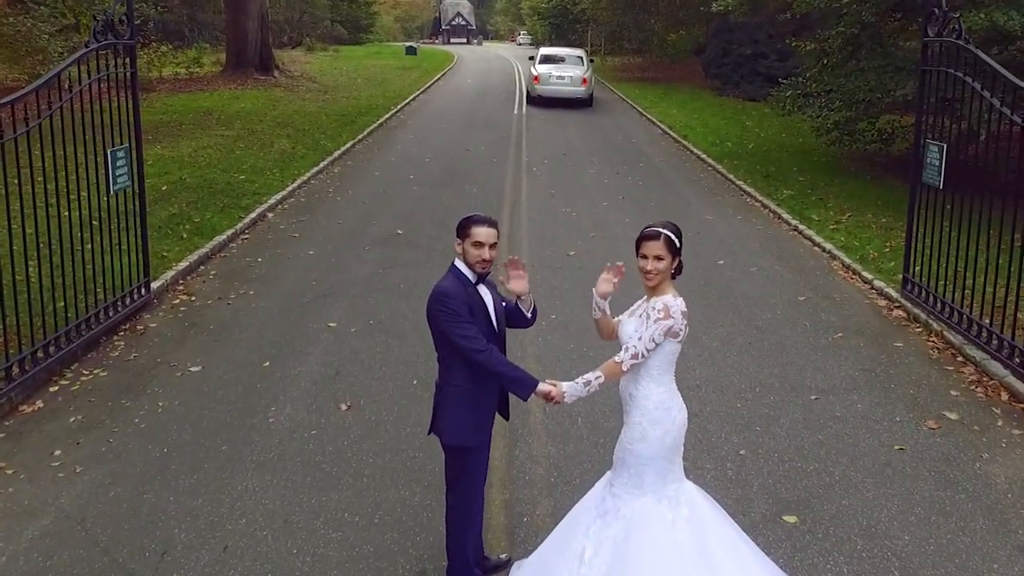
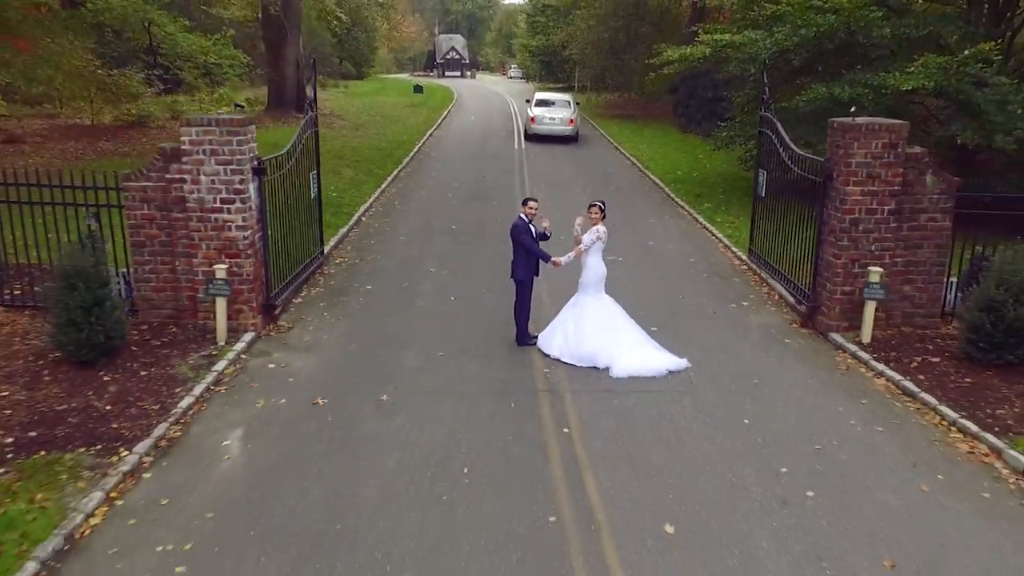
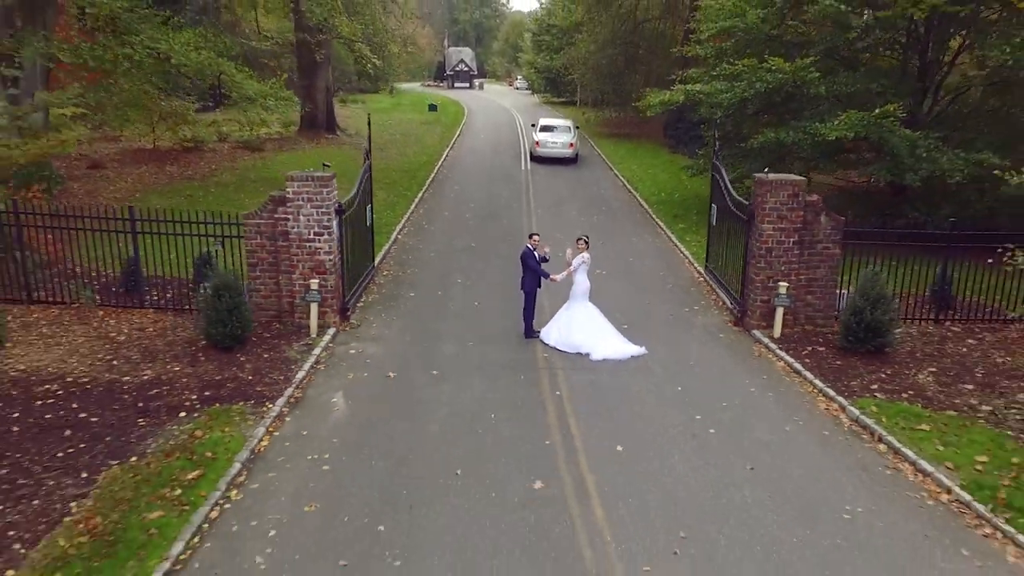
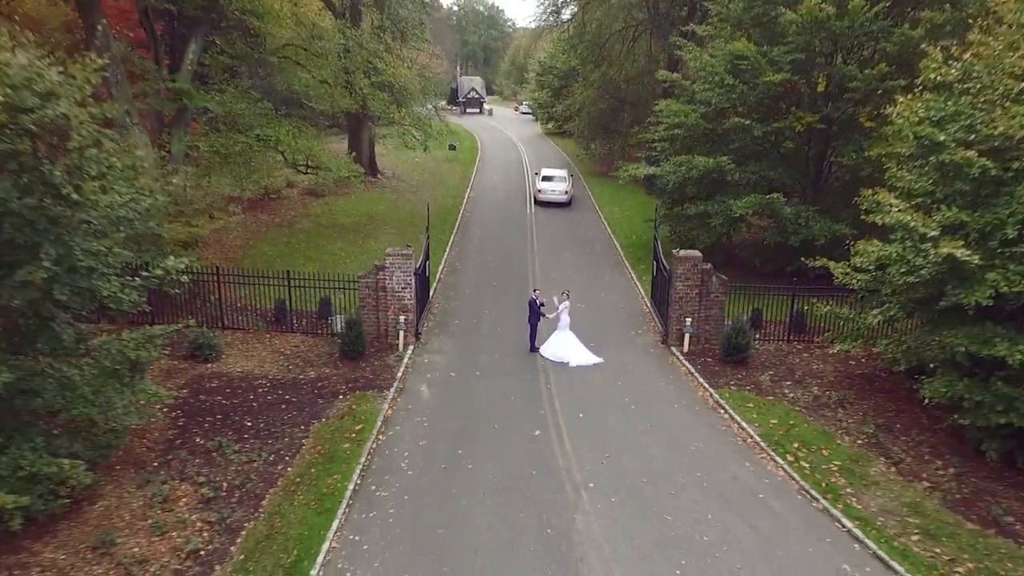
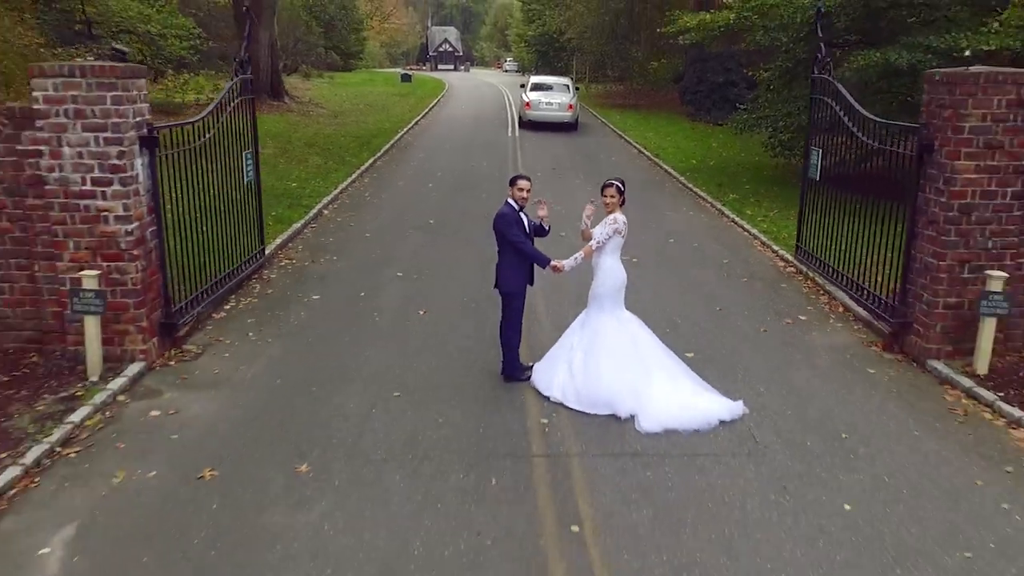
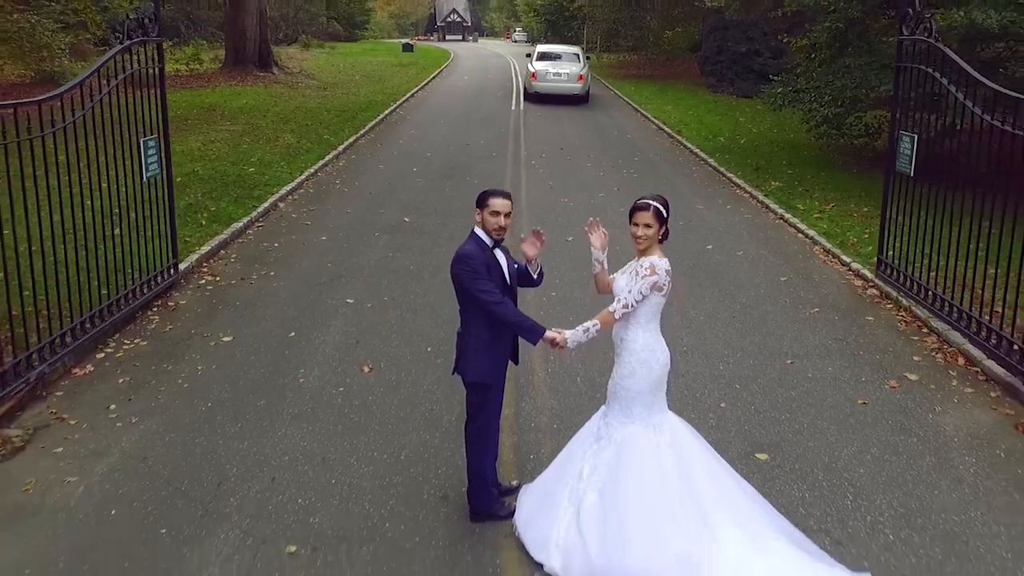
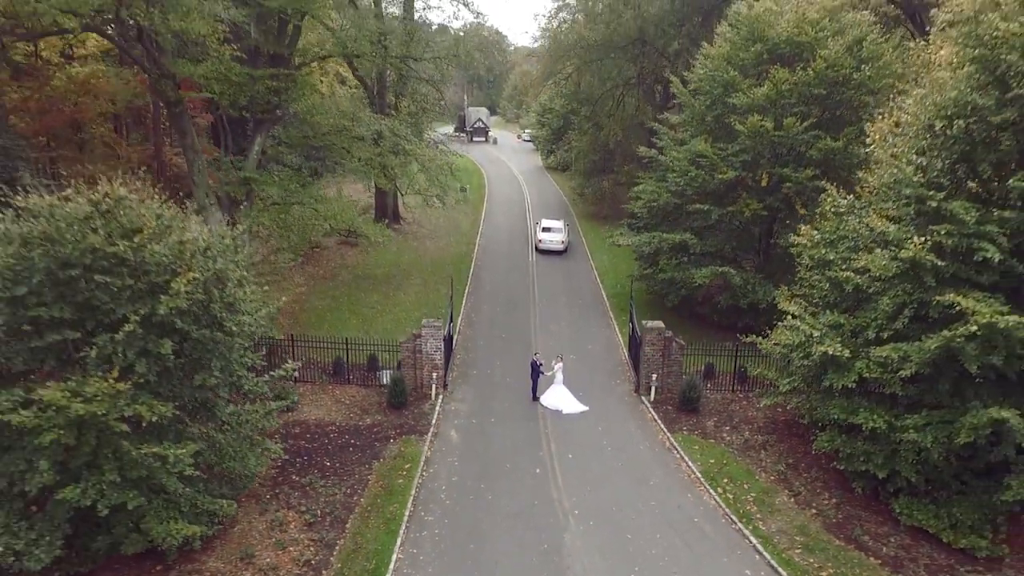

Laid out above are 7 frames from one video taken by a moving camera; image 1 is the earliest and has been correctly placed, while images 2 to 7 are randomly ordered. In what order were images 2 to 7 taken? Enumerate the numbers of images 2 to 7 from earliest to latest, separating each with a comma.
6, 5, 2, 3, 4, 7
